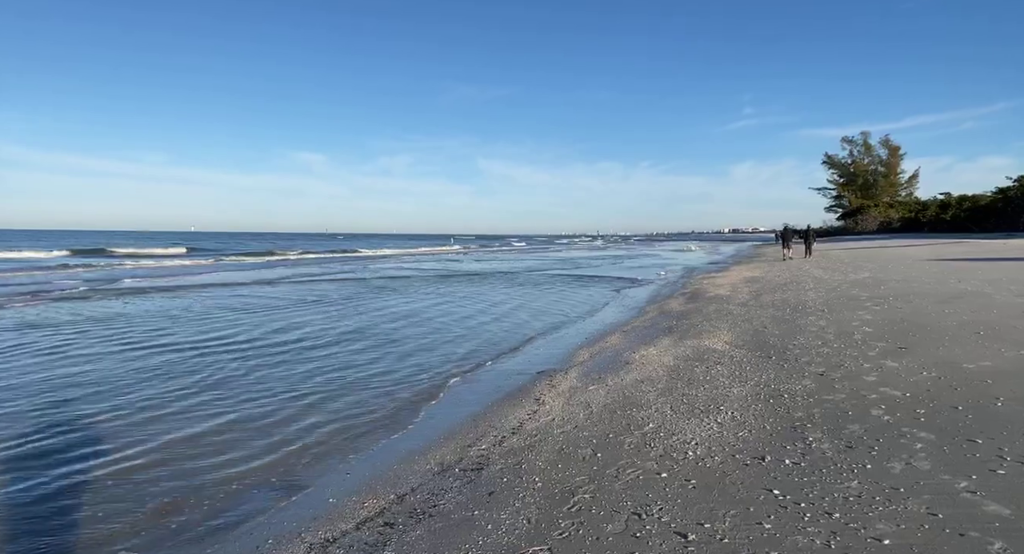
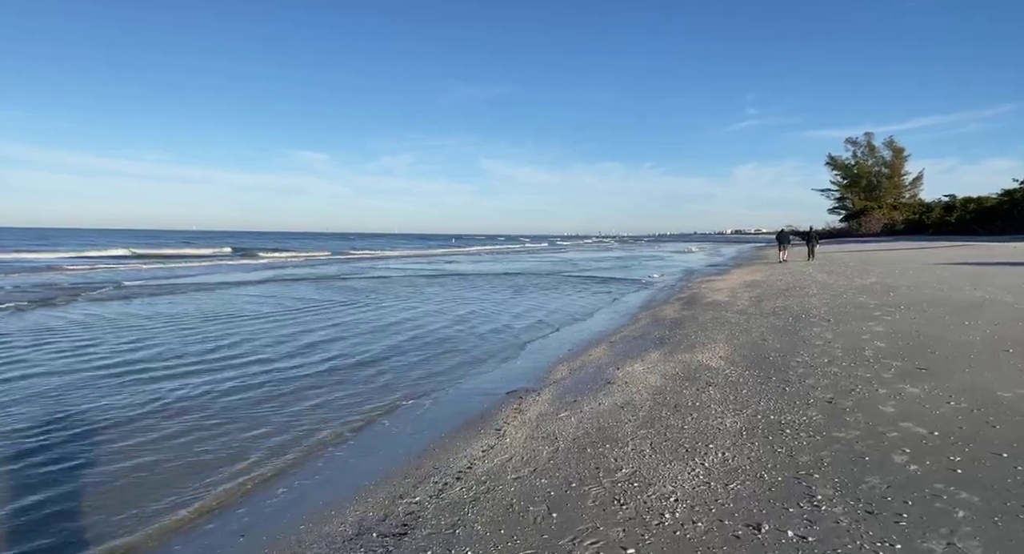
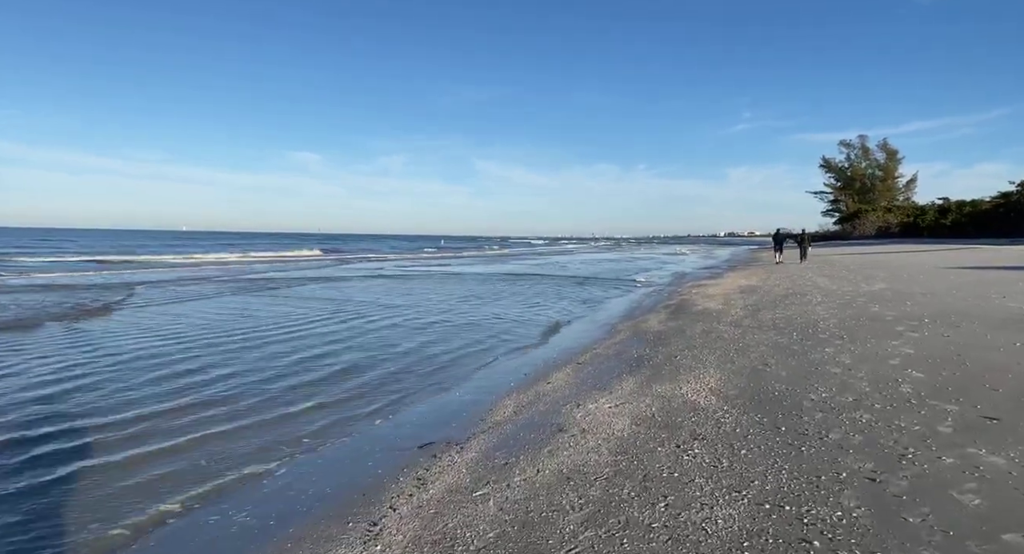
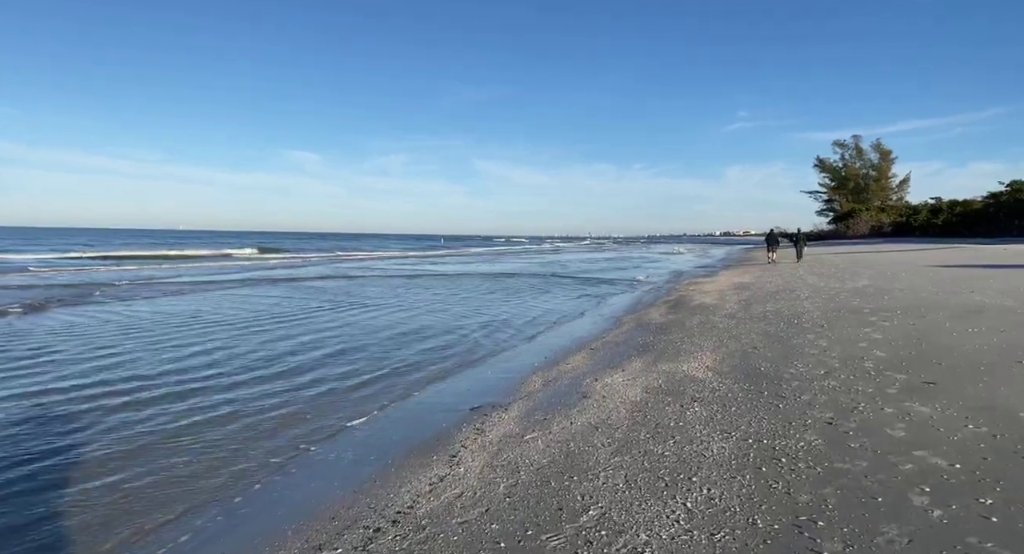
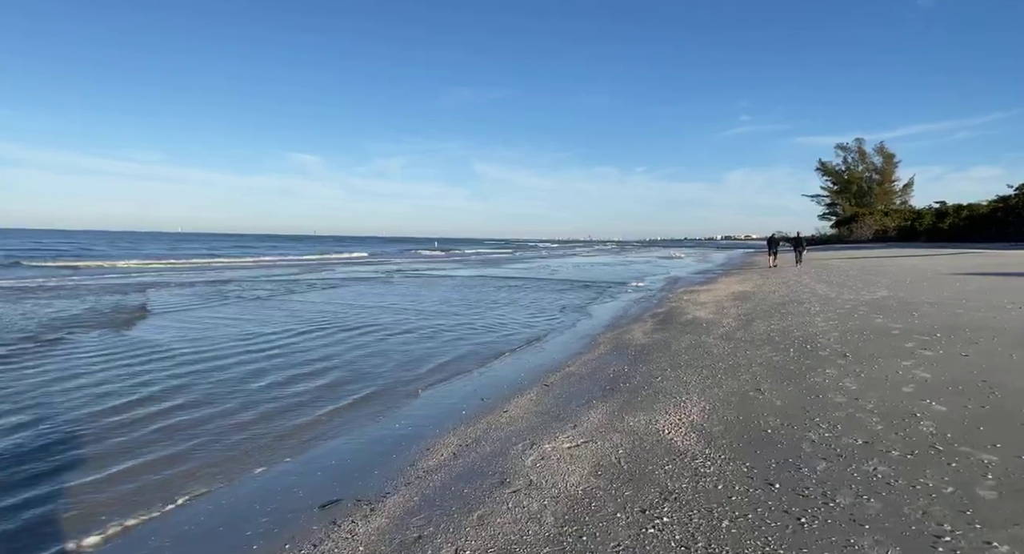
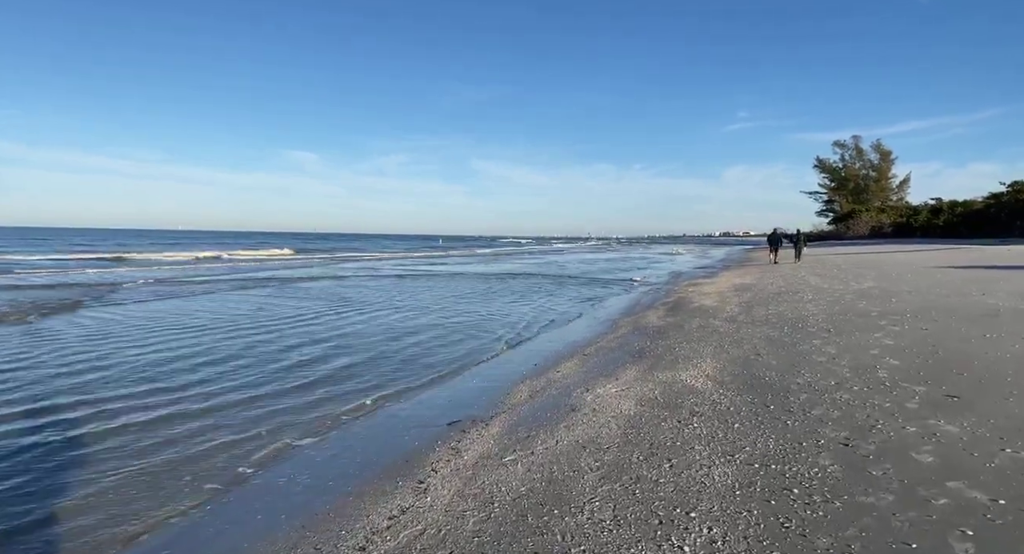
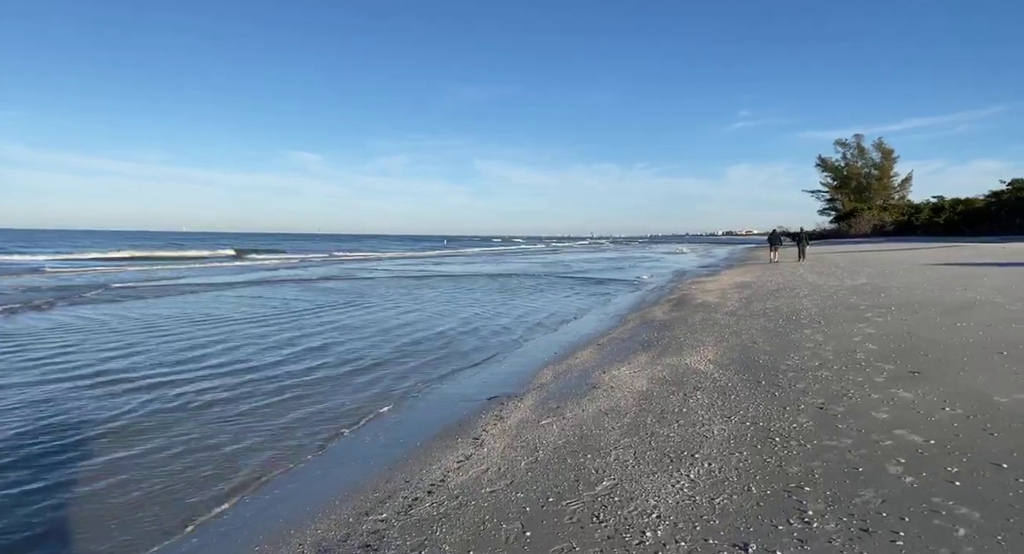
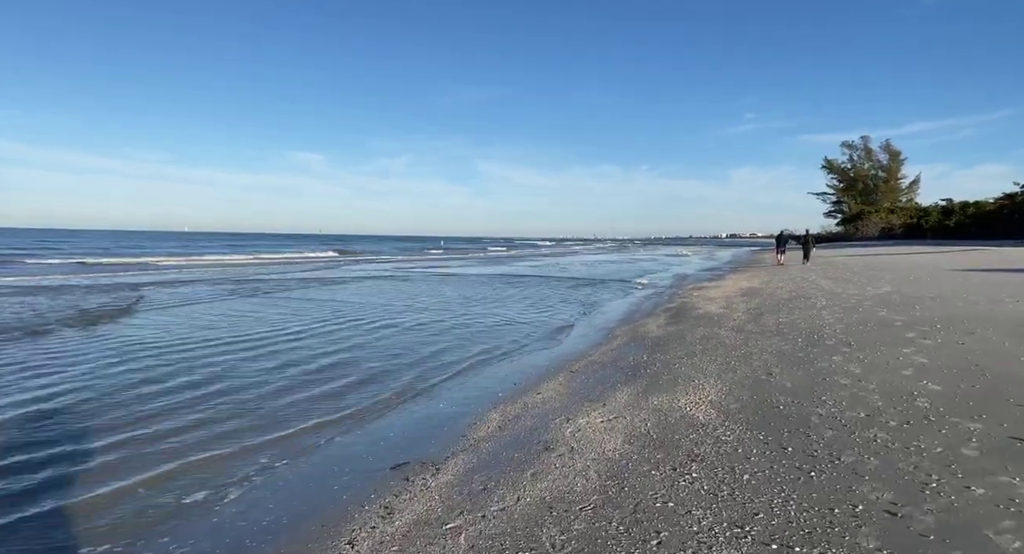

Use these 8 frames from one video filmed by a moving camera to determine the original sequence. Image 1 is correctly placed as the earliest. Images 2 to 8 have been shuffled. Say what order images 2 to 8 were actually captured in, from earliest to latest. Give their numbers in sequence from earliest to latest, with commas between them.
2, 7, 4, 6, 3, 8, 5
